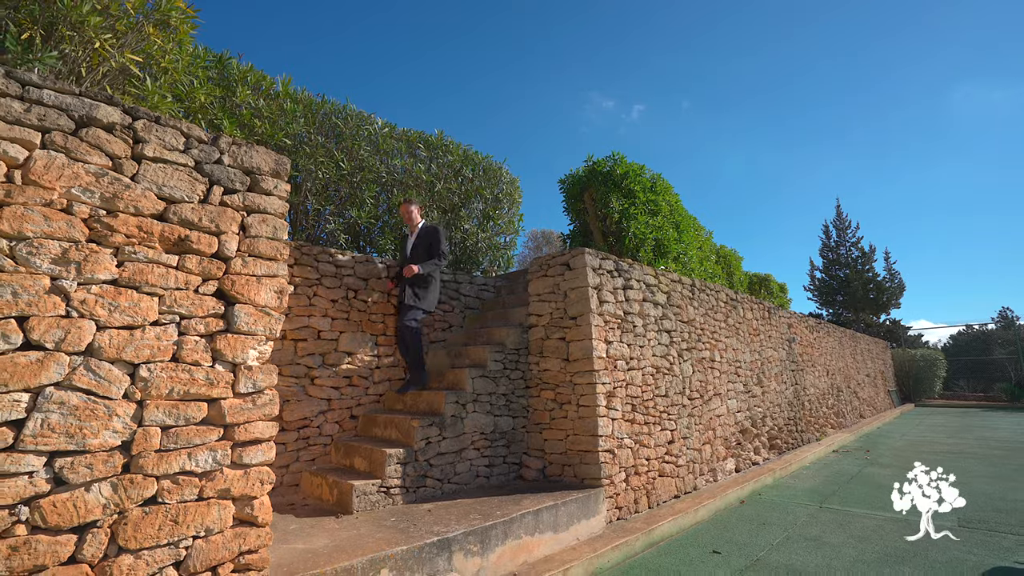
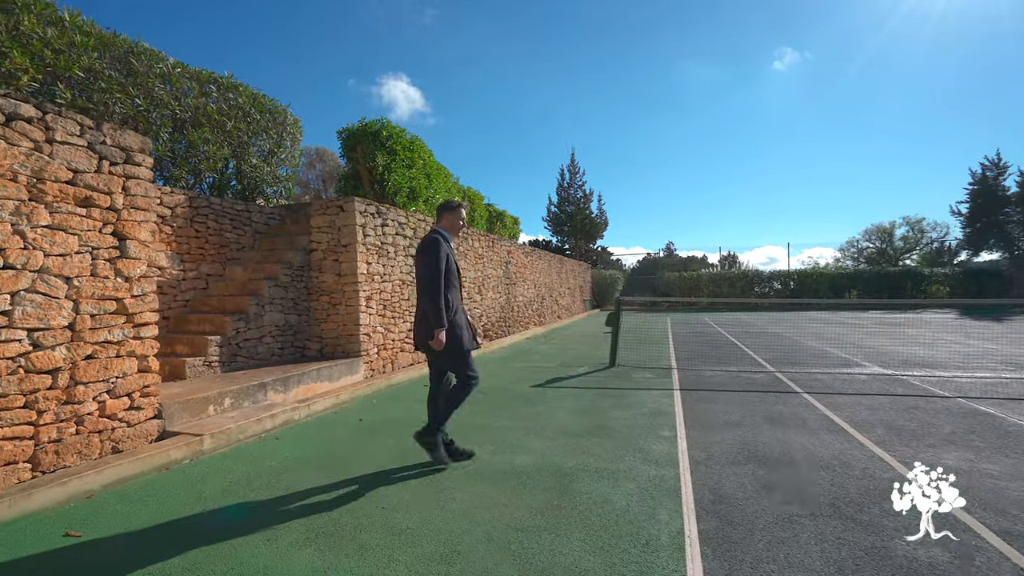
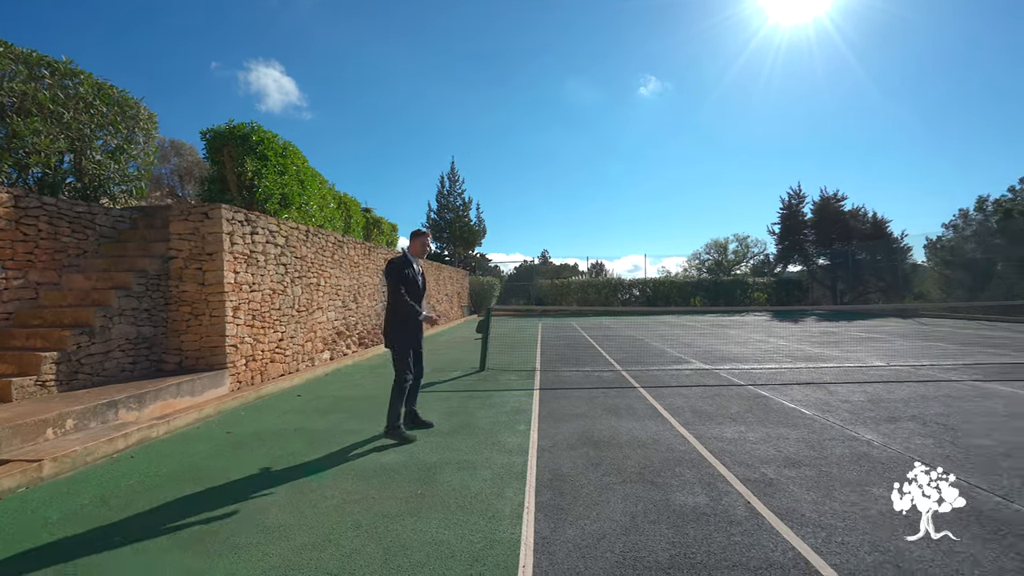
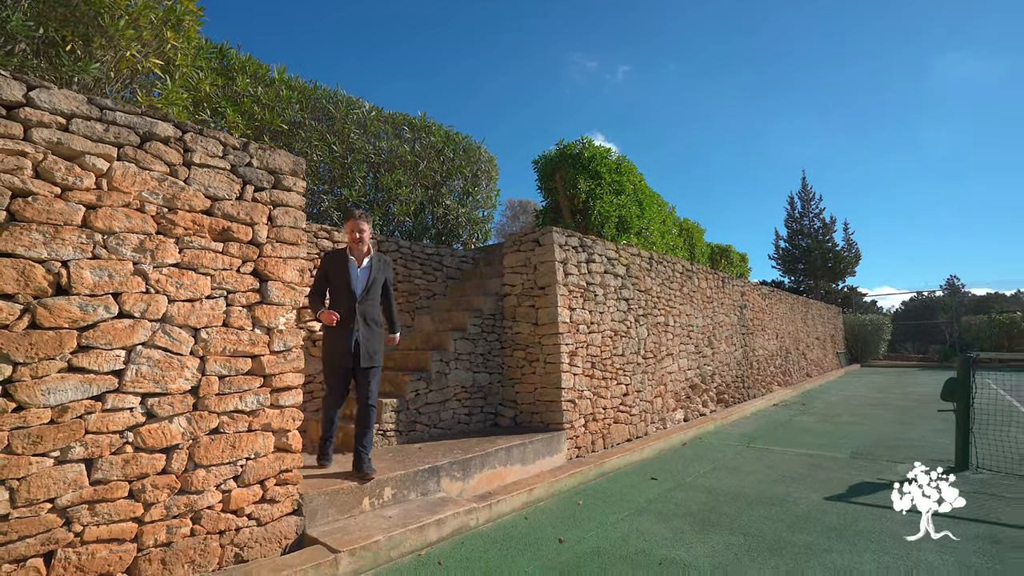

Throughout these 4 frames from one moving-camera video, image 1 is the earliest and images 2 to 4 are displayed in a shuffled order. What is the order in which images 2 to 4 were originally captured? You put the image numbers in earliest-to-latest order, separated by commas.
4, 2, 3
